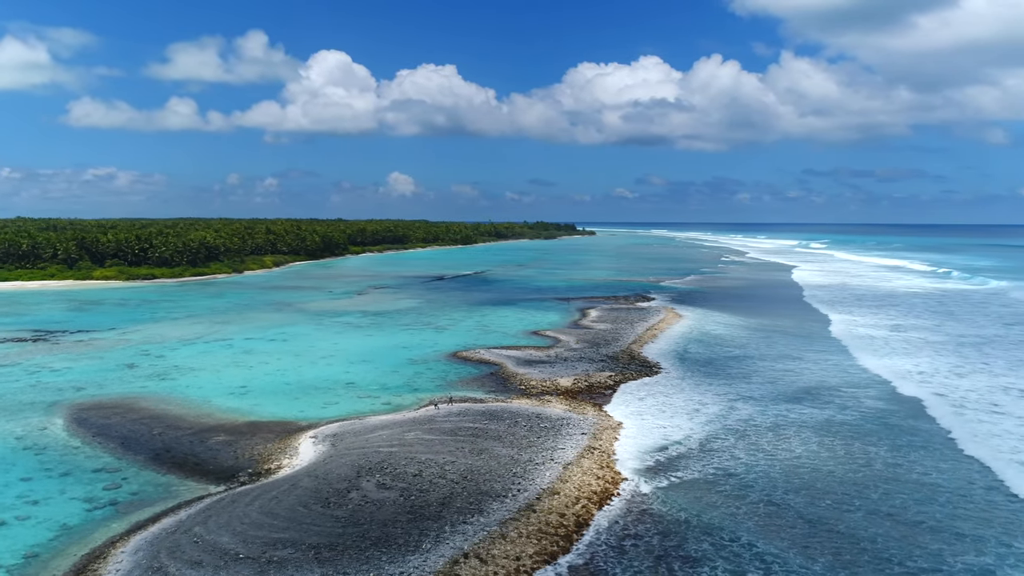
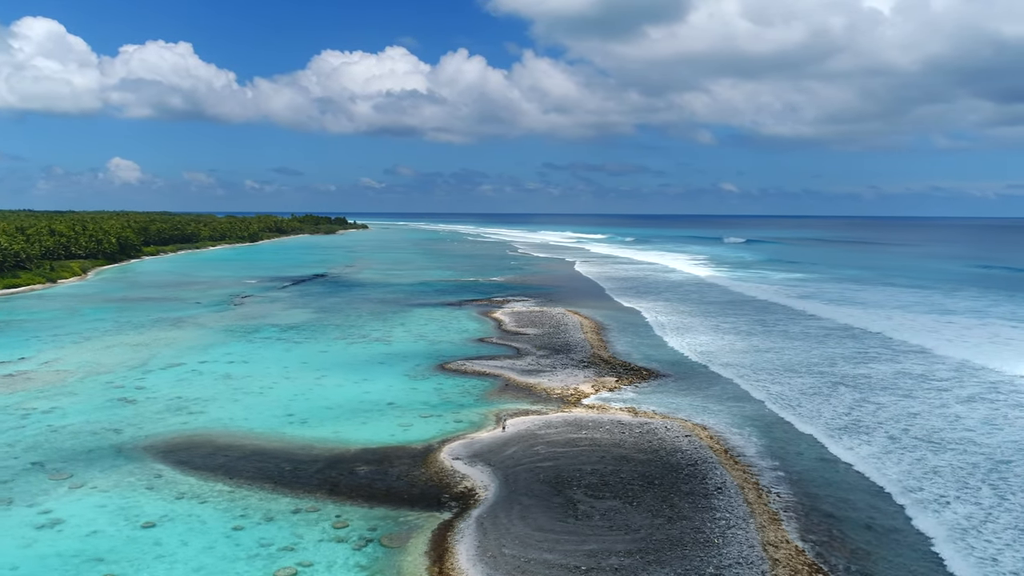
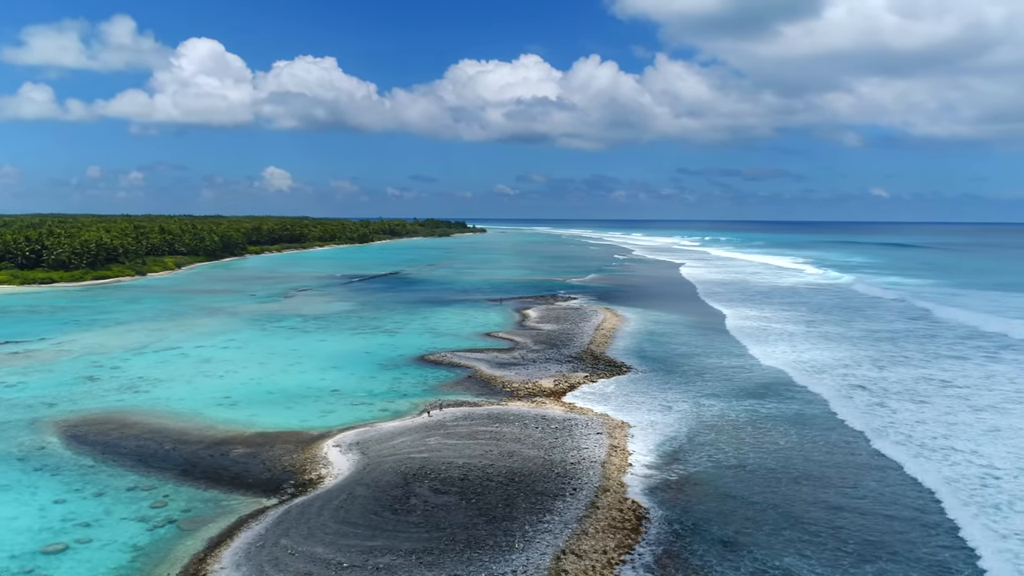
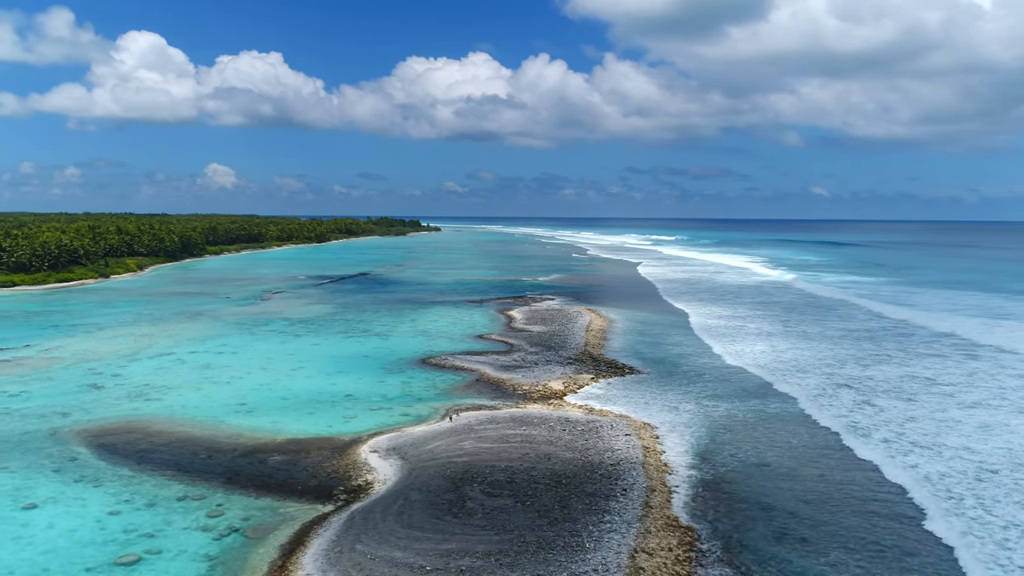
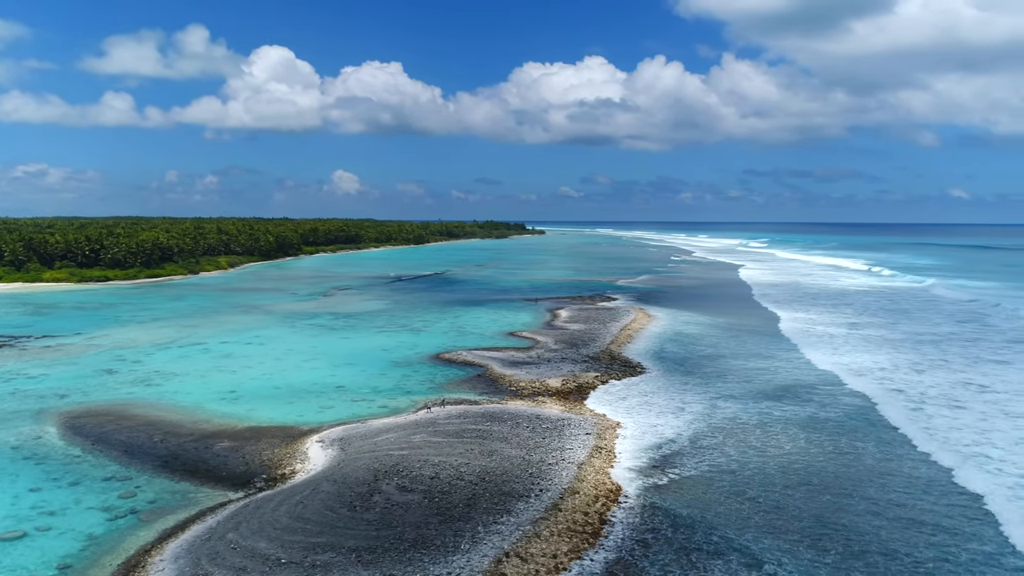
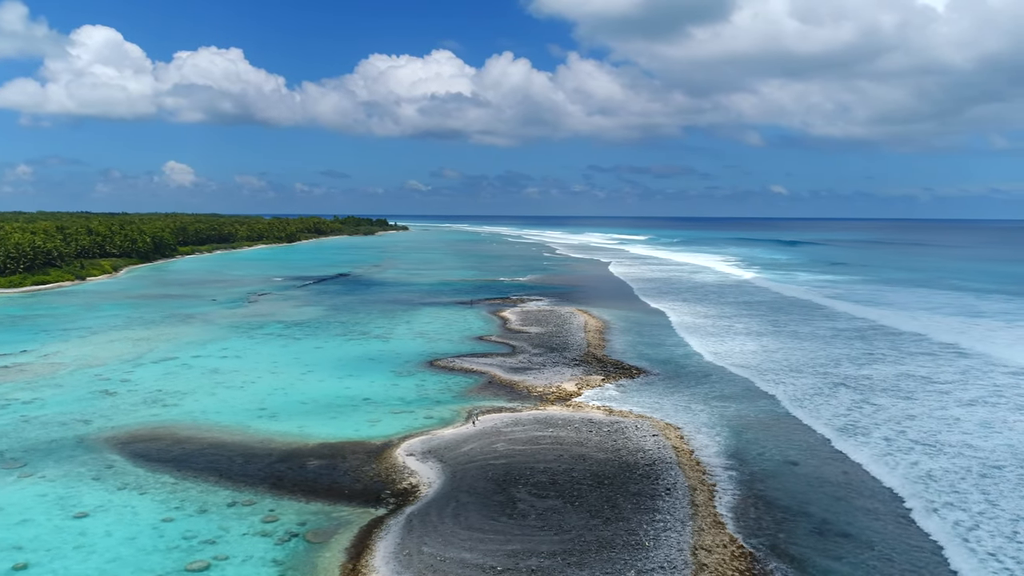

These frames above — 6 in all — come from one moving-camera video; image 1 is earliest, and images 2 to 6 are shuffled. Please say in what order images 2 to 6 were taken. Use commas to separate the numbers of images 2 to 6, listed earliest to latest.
5, 3, 4, 6, 2
